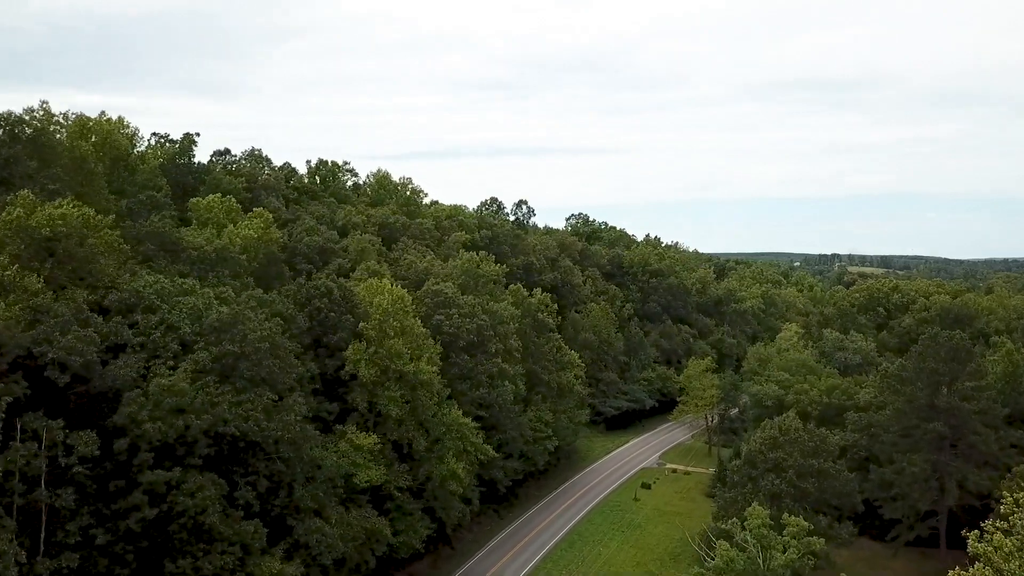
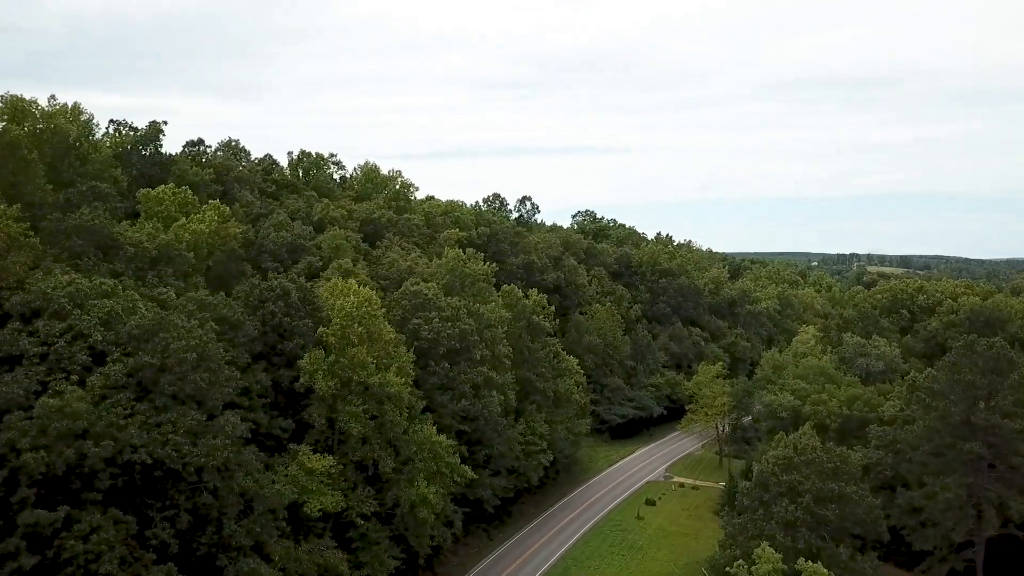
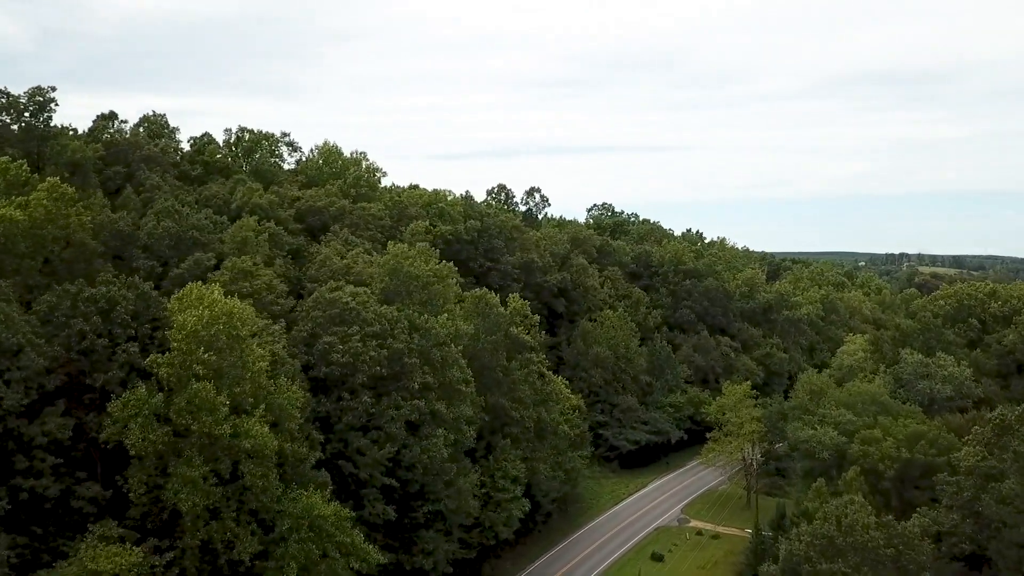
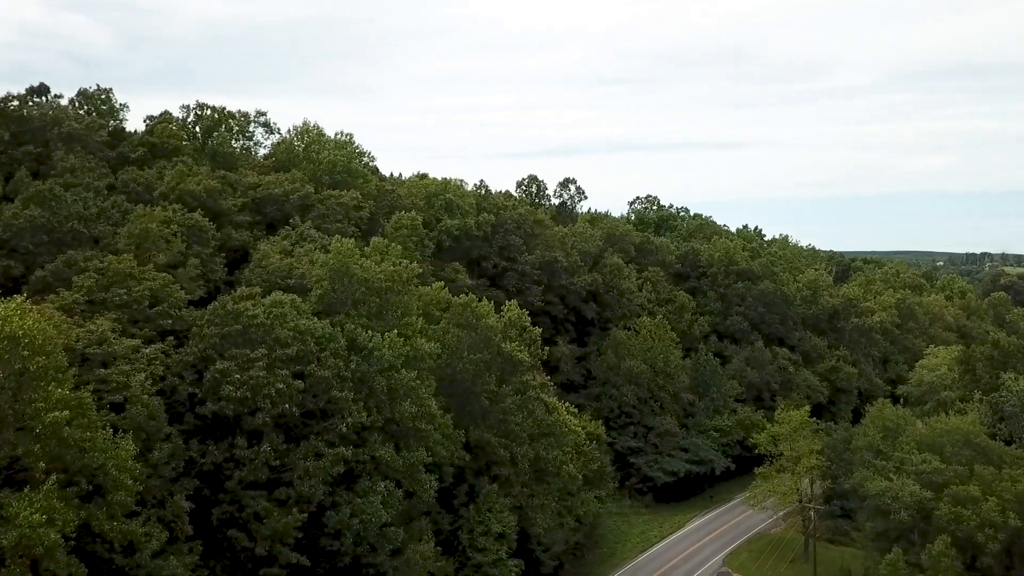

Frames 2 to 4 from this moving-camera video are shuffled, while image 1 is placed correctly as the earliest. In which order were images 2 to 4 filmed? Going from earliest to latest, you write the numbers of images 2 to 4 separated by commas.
2, 3, 4
